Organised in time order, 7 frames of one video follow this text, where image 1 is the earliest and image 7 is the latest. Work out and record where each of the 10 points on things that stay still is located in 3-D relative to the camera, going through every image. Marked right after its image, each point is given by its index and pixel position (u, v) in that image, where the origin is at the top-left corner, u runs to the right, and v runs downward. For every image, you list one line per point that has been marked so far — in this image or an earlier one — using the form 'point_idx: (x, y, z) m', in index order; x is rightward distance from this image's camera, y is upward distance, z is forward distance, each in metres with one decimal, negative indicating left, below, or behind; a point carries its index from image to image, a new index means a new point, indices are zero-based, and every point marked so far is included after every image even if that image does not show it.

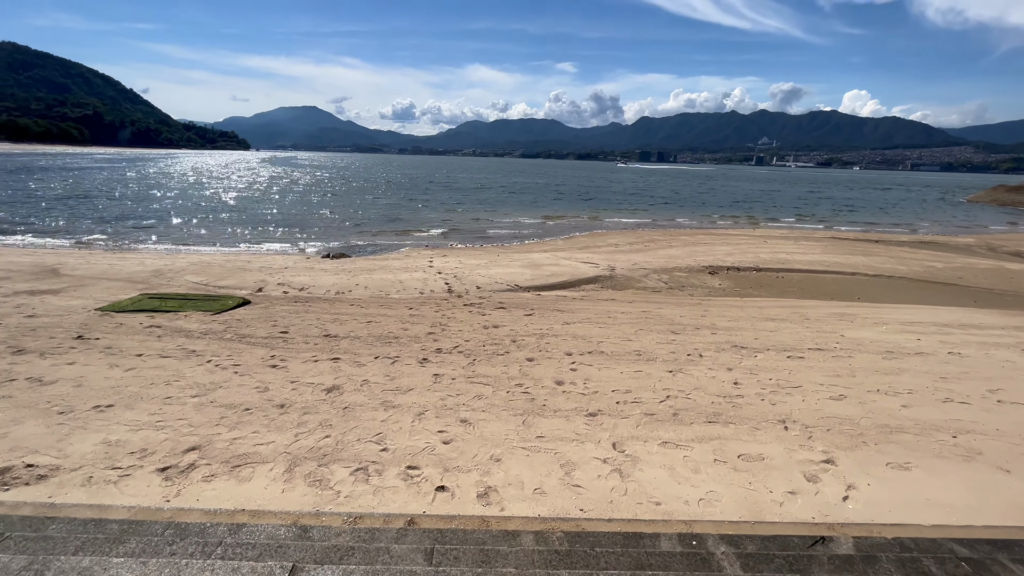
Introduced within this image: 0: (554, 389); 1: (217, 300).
0: (+0.5, -1.2, +5.6) m
1: (-6.5, -0.3, +10.2) m
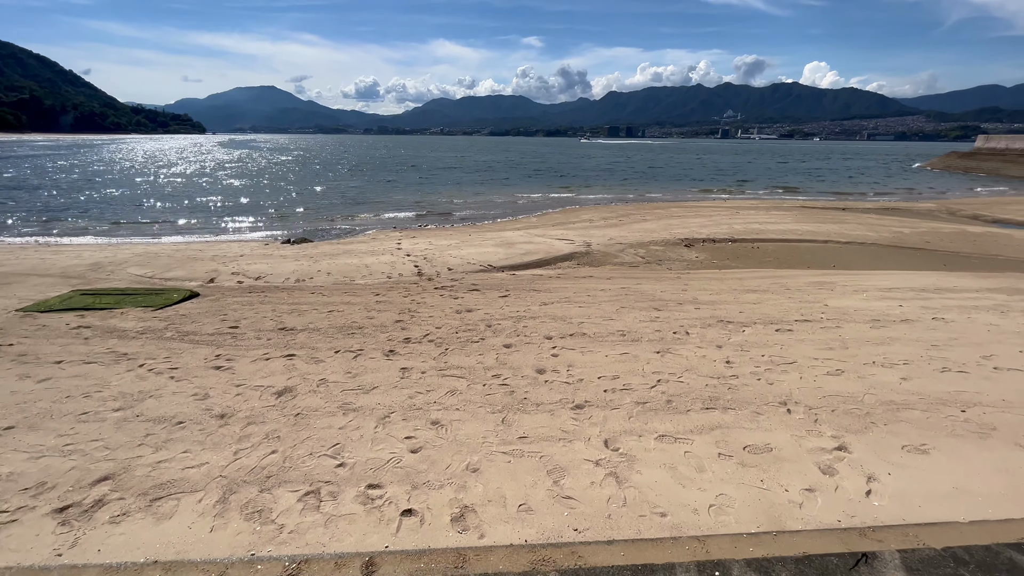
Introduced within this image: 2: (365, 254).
0: (+0.2, -1.0, +5.0) m
1: (-7.0, -0.1, +9.2) m
2: (-4.3, +1.0, +13.5) m
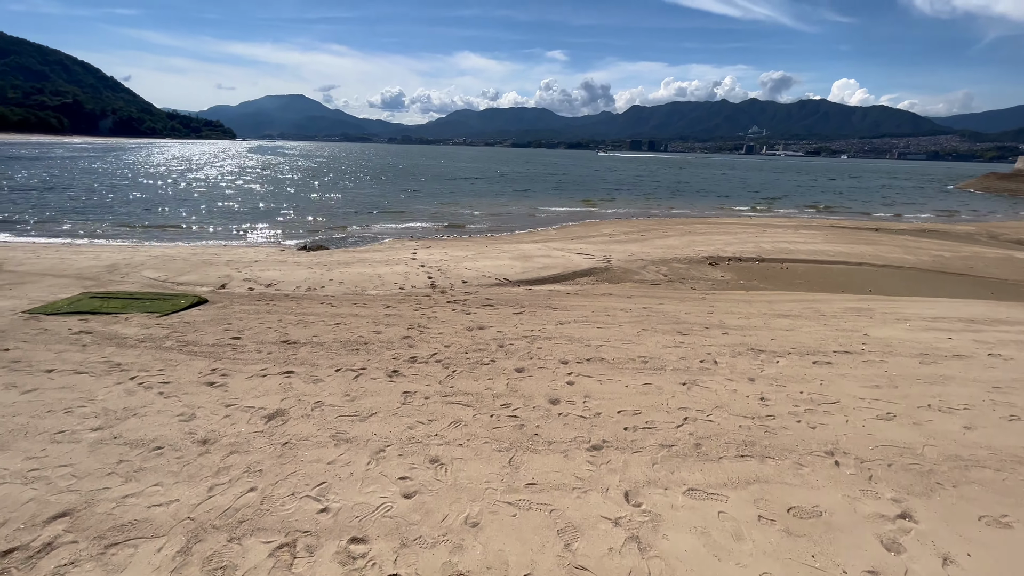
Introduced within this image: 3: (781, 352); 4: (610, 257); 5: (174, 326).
0: (+0.4, -1.2, +4.6) m
1: (-6.7, -0.2, +9.0) m
2: (-3.8, +0.7, +13.2) m
3: (+4.0, -1.0, +6.9) m
4: (+3.3, +1.0, +15.4) m
5: (-5.4, -0.6, +7.4) m
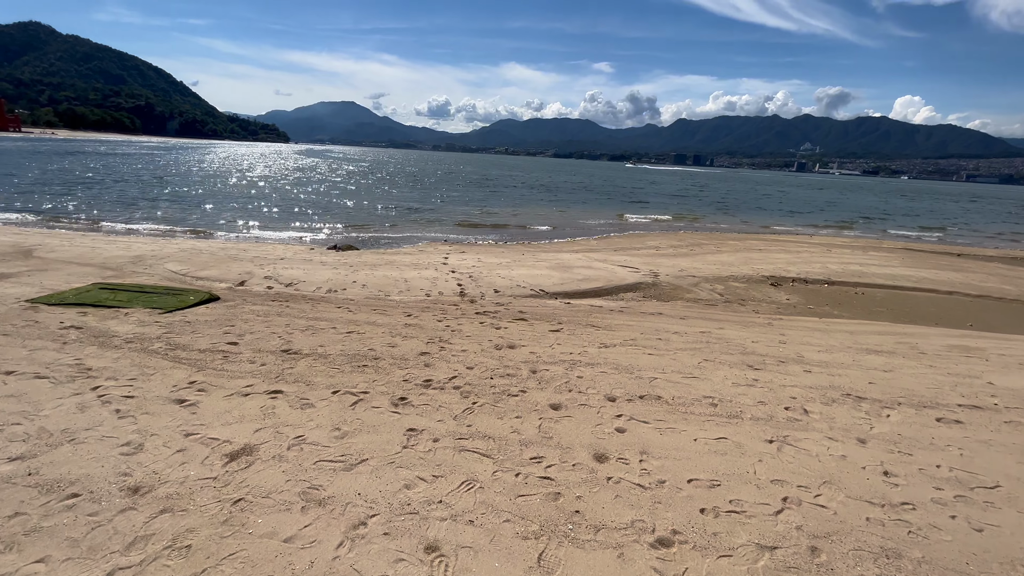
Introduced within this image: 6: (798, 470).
0: (+0.6, -1.4, +3.4) m
1: (-6.1, -0.1, +8.4) m
2: (-2.8, +0.6, +12.4) m
3: (+4.4, -1.3, +5.5) m
4: (+4.4, +0.5, +14.1) m
5: (-4.9, -0.6, +6.7) m
6: (+2.3, -1.5, +3.7) m
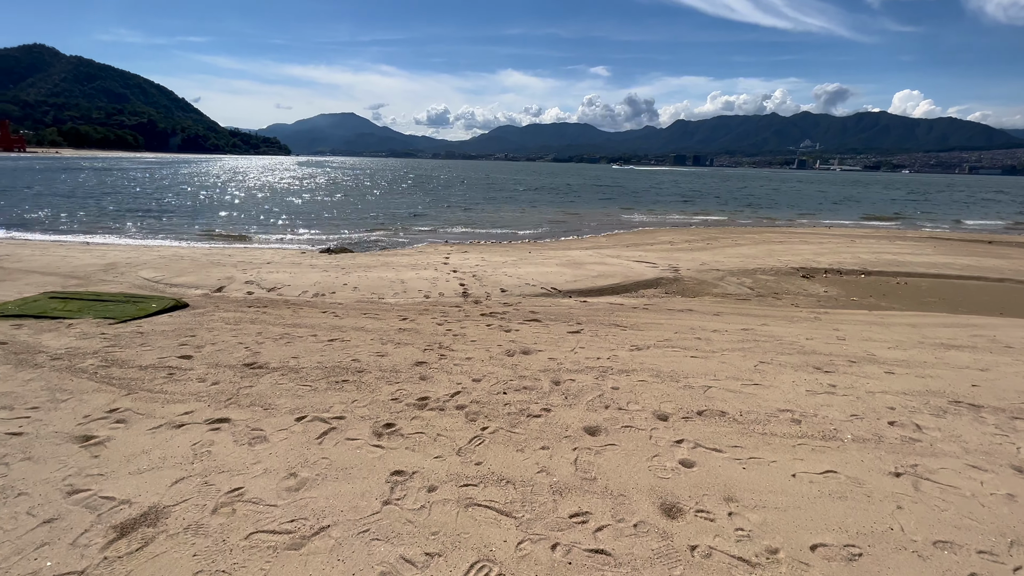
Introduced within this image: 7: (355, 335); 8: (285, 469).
0: (+0.8, -1.2, +2.3) m
1: (-5.9, -0.2, +7.3) m
2: (-2.6, +0.5, +11.3) m
3: (+4.6, -1.1, +4.3) m
4: (+4.6, +0.6, +12.9) m
5: (-4.8, -0.6, +5.6) m
6: (+2.4, -1.3, +2.5) m
7: (-2.1, -0.6, +6.2) m
8: (-1.4, -1.1, +2.8) m
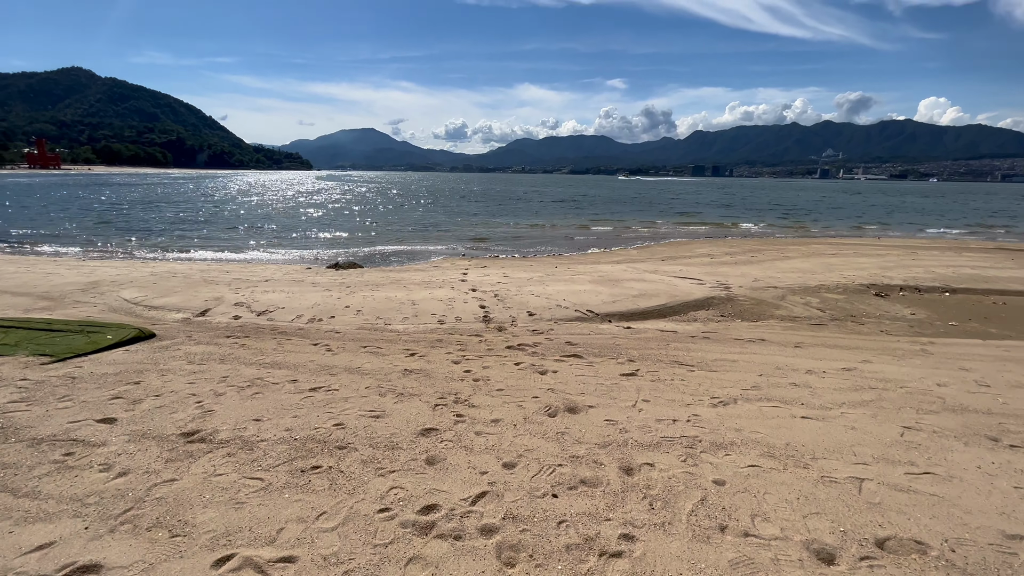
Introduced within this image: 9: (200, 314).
0: (+1.0, -1.5, +0.7) m
1: (-5.4, -0.6, +6.0) m
2: (-2.0, 0.0, +9.9) m
3: (+4.9, -1.4, +2.6) m
4: (+5.2, +0.1, +11.3) m
5: (-4.4, -0.9, +4.3) m
6: (+2.7, -1.5, +0.9) m
7: (-1.7, -0.9, +4.8) m
8: (-1.1, -1.3, +1.4) m
9: (-5.4, -0.4, +8.0) m
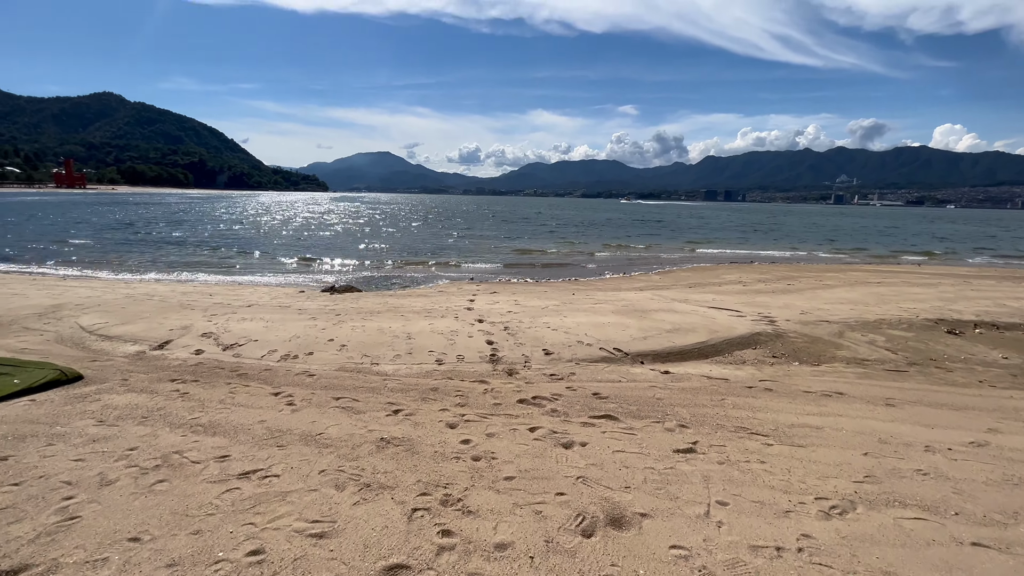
0: (+1.0, -1.6, -0.7) m
1: (-5.3, -0.9, +4.8) m
2: (-1.8, -0.5, +8.6) m
3: (+5.0, -1.7, +1.1) m
4: (+5.5, -0.6, +9.8) m
5: (-4.3, -1.2, +3.0) m
6: (+2.7, -1.7, -0.5) m
7: (-1.6, -1.2, +3.4) m
8: (-1.1, -1.5, 0.0) m
9: (-5.2, -0.9, +6.8) m
